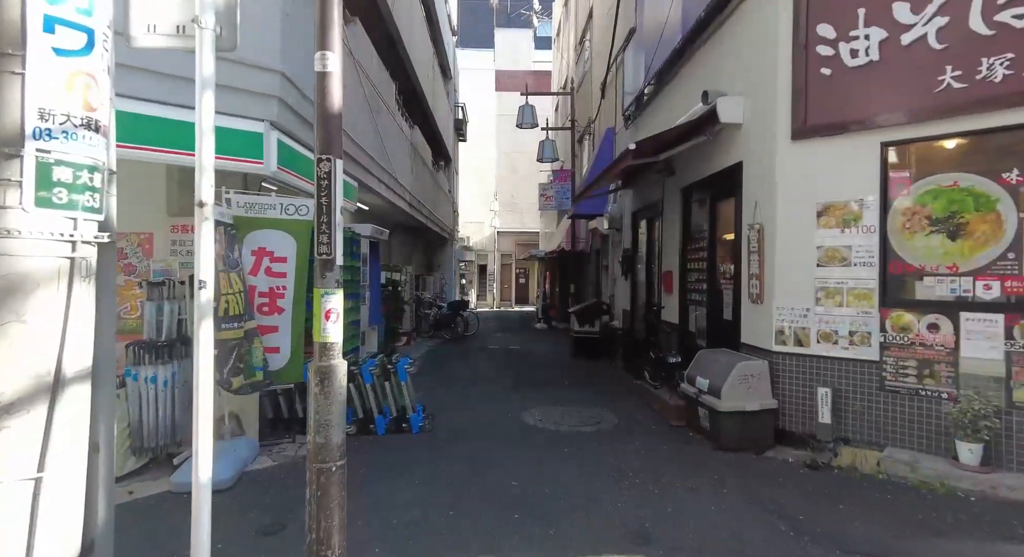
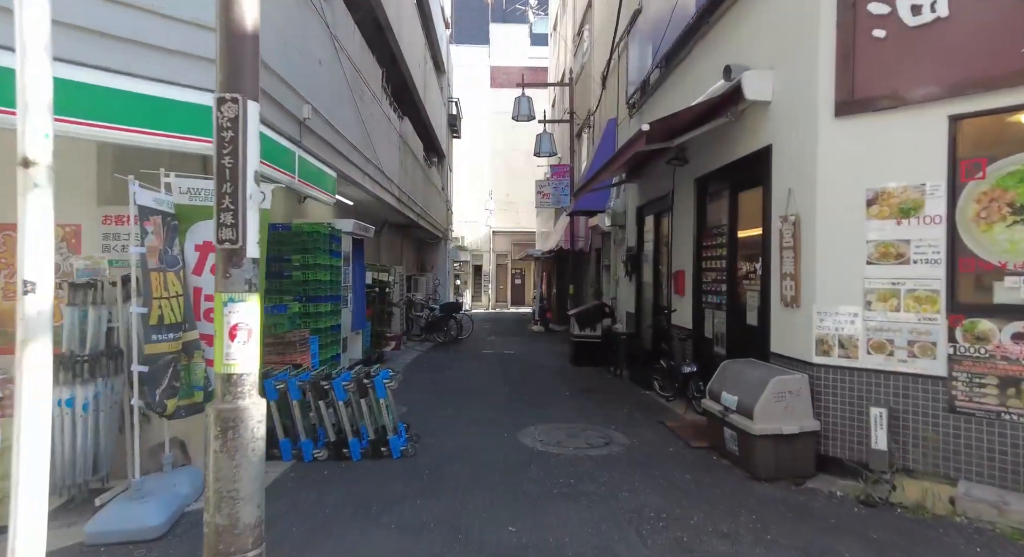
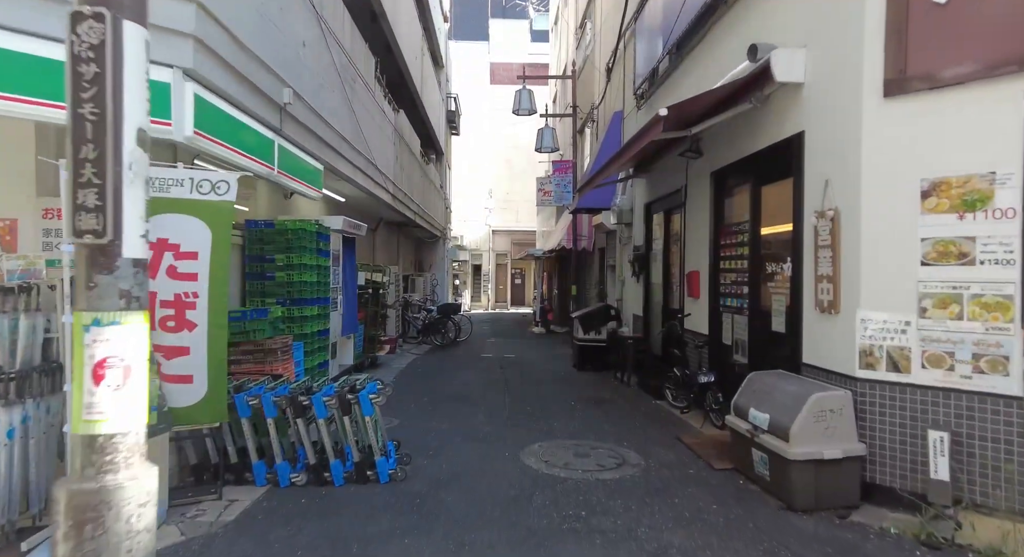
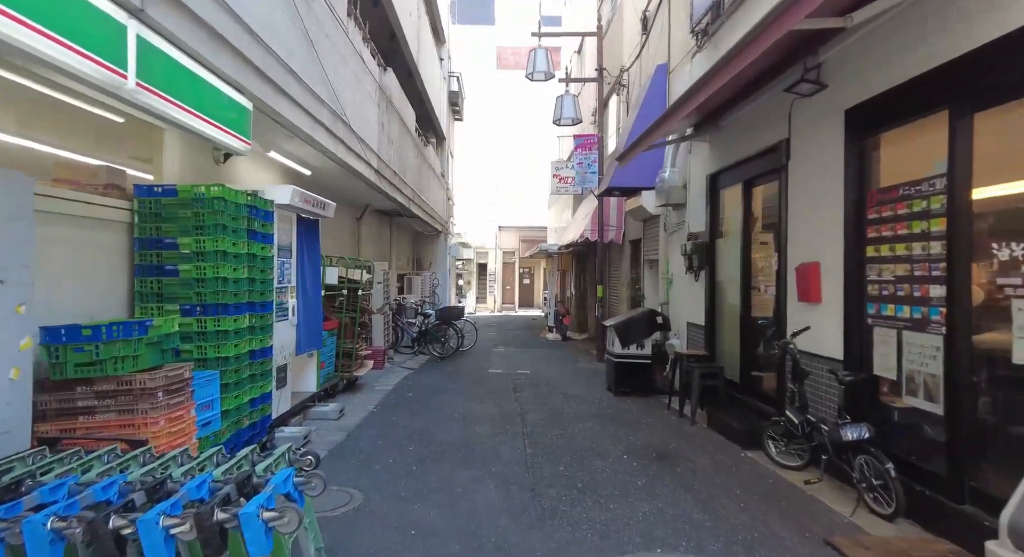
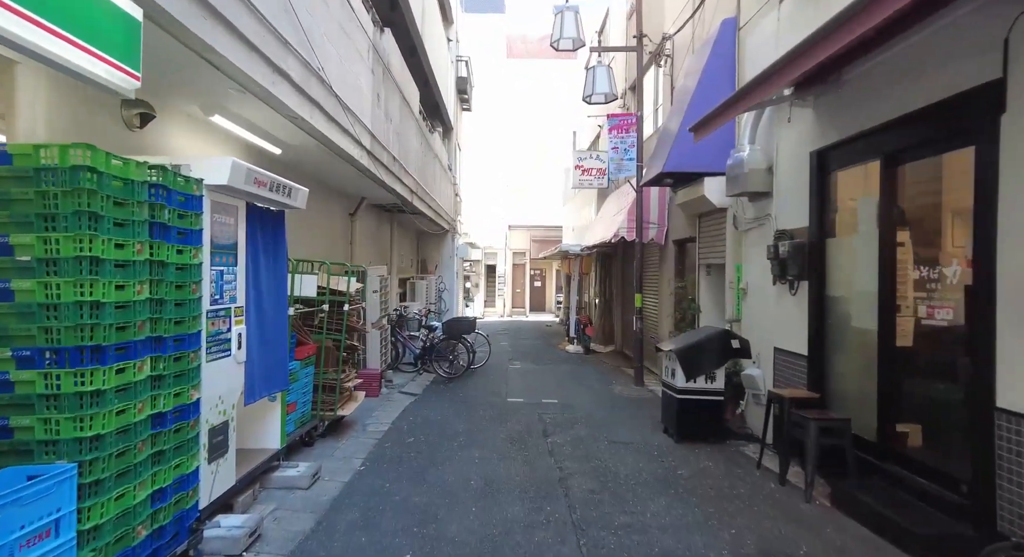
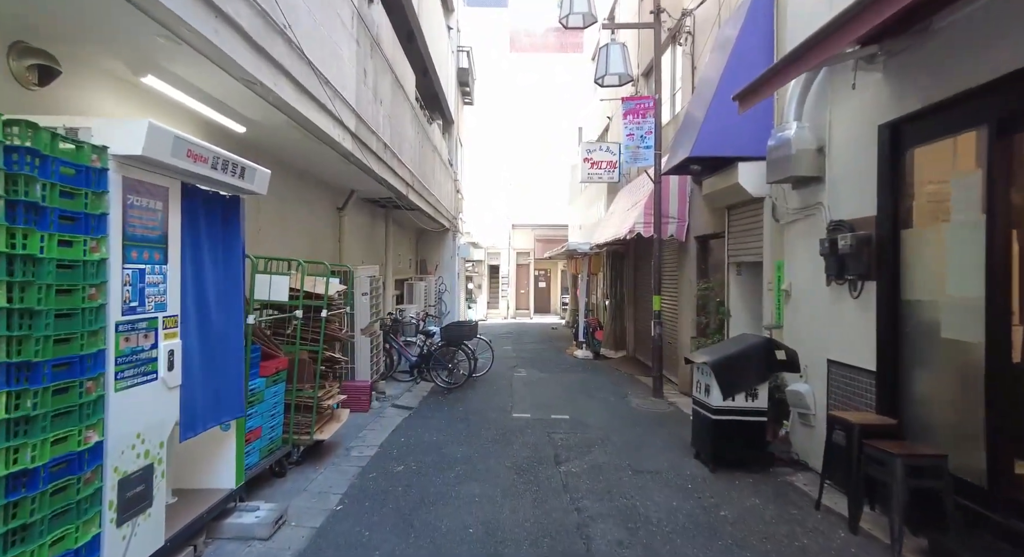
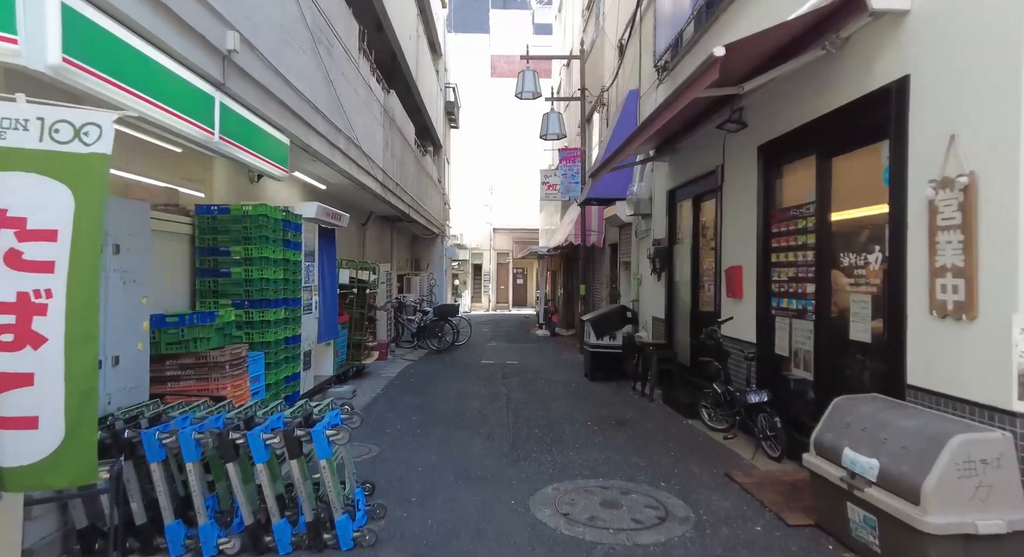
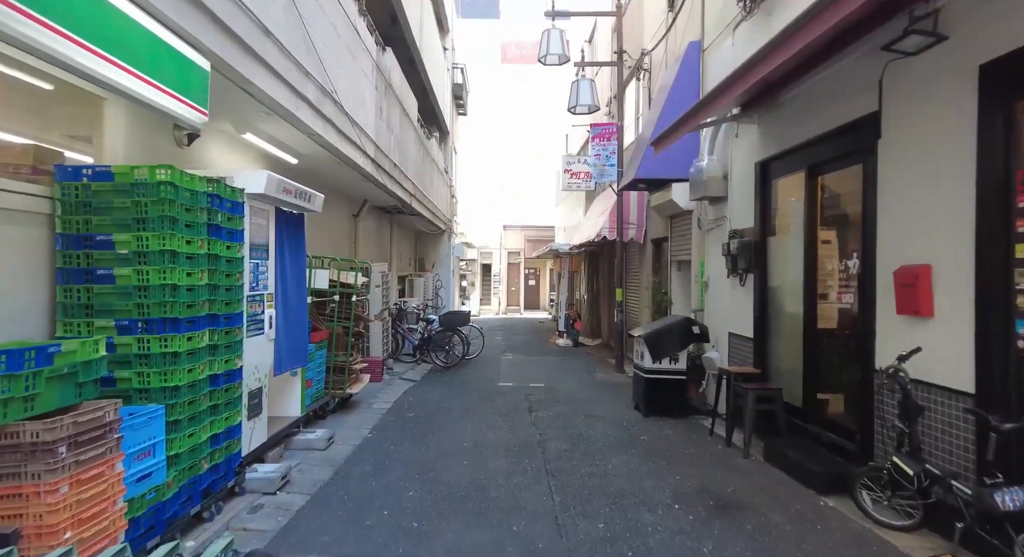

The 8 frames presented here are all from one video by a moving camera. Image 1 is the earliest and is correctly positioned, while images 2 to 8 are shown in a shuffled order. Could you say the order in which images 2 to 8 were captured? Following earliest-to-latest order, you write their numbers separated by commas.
2, 3, 7, 4, 8, 5, 6
